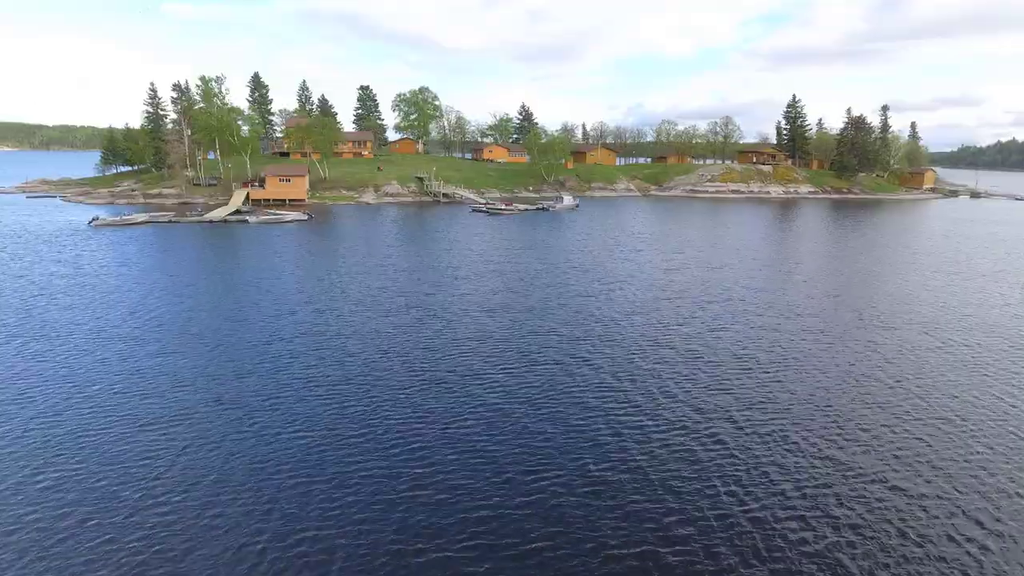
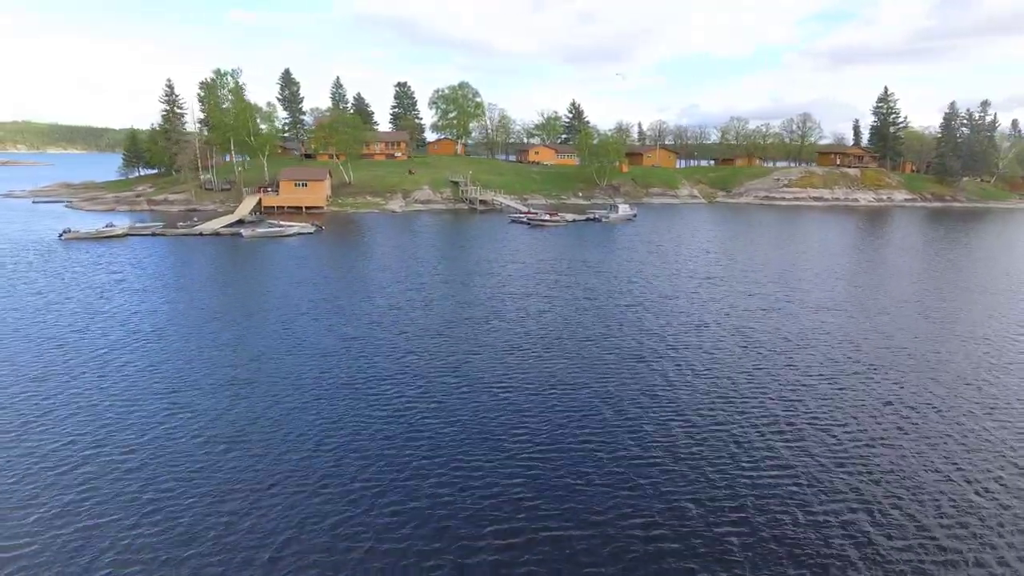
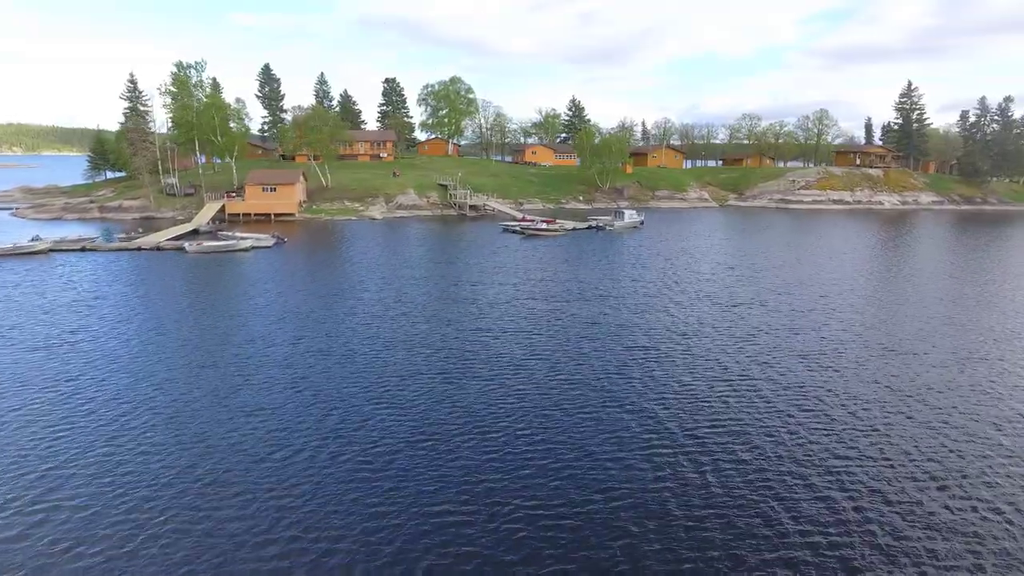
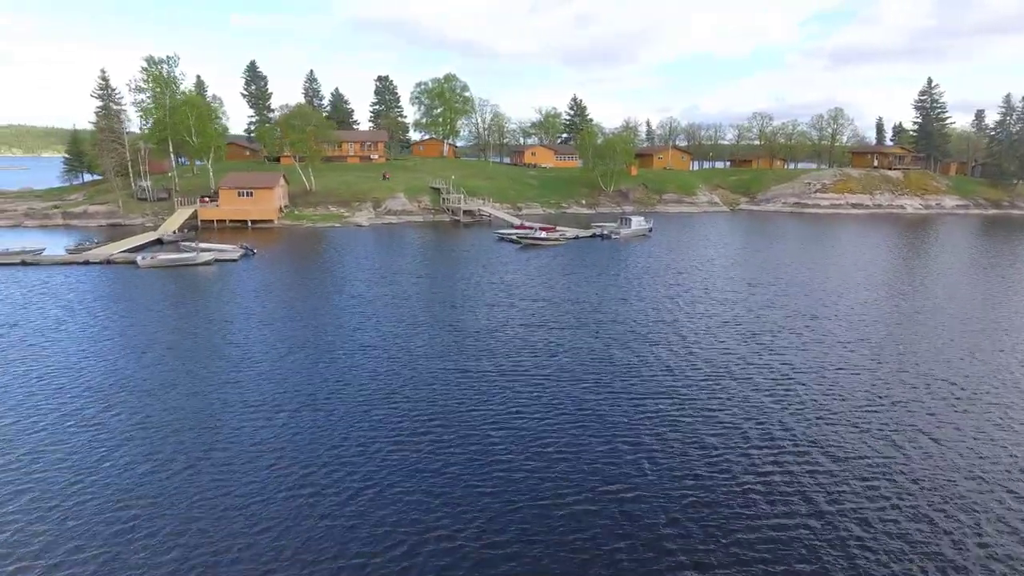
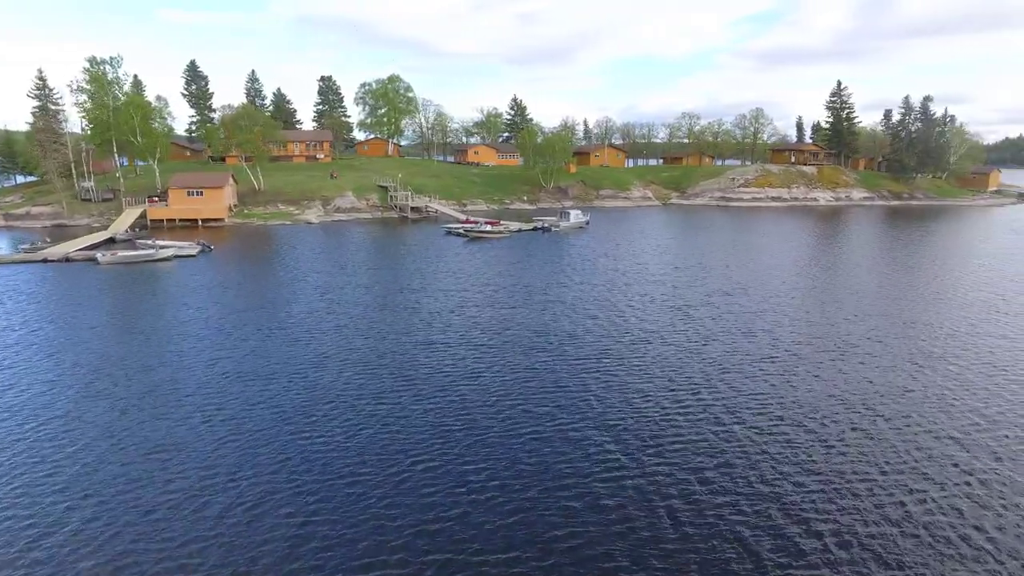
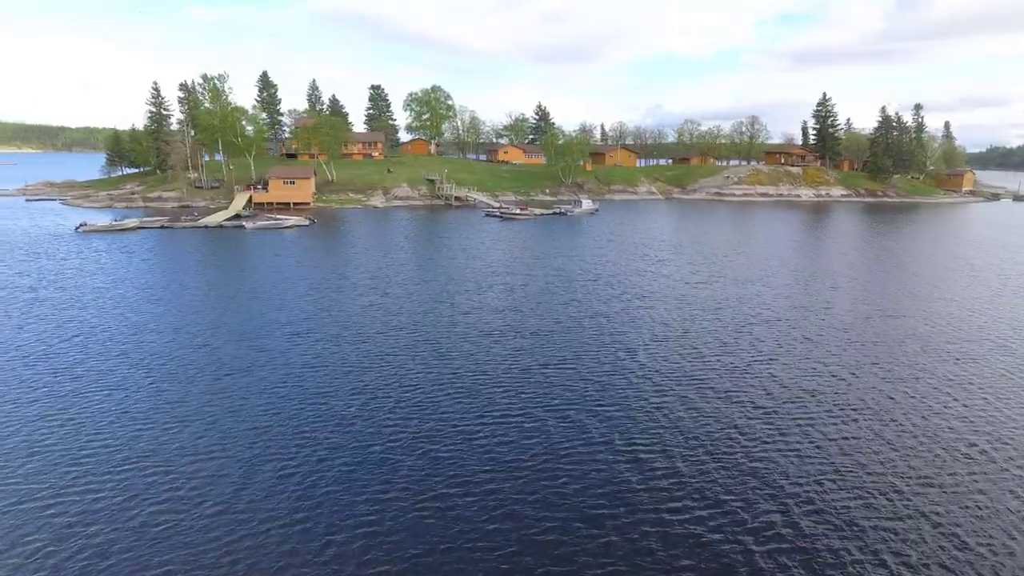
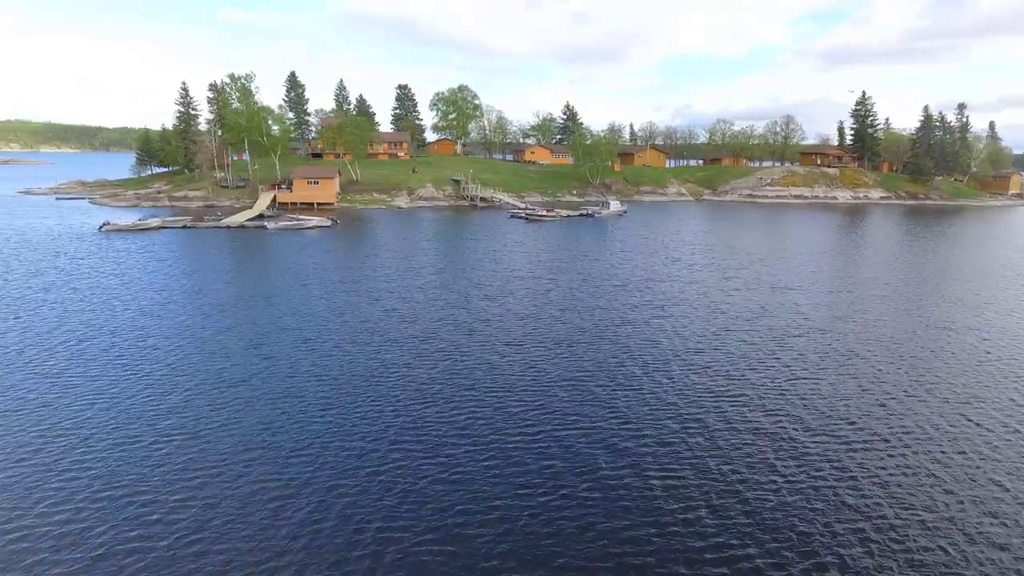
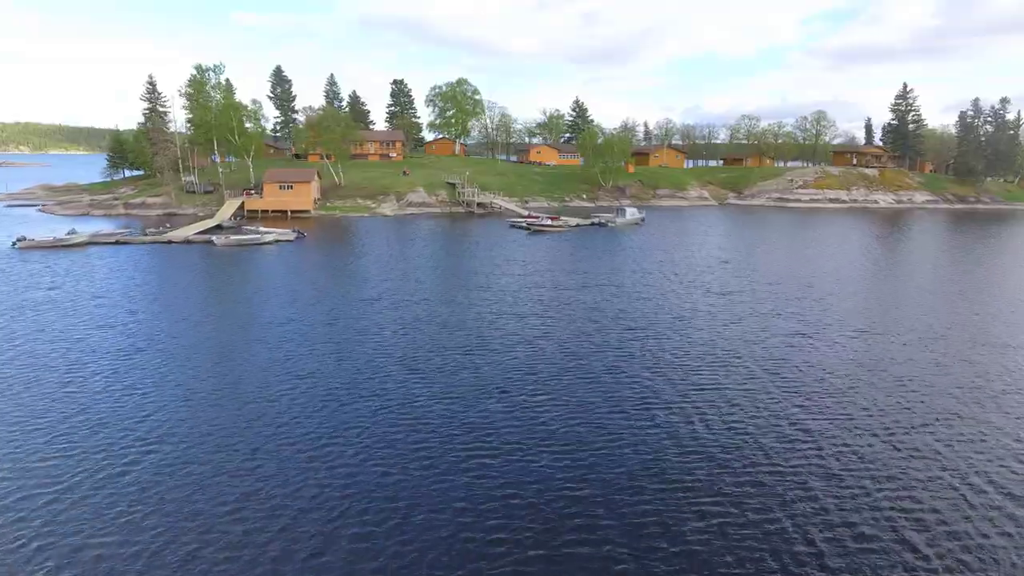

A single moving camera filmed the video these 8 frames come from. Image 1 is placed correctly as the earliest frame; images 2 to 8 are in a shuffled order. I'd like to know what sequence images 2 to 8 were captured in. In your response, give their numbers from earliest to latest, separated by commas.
6, 7, 2, 8, 3, 5, 4
